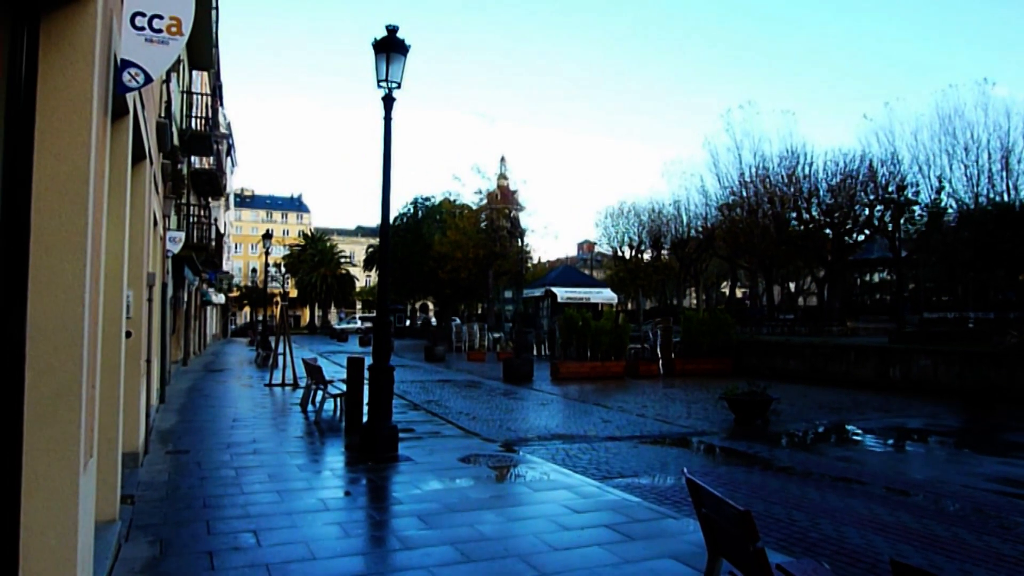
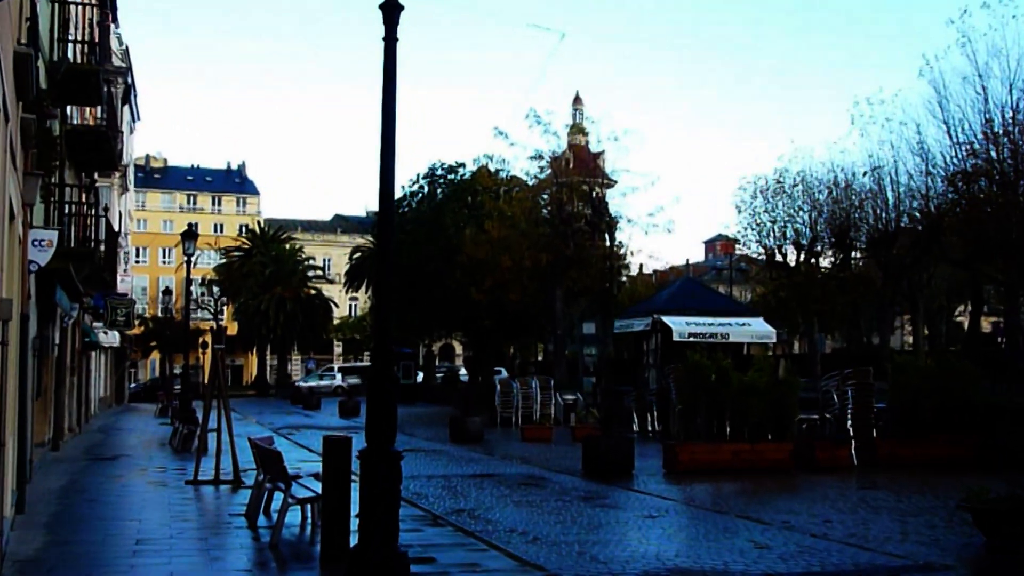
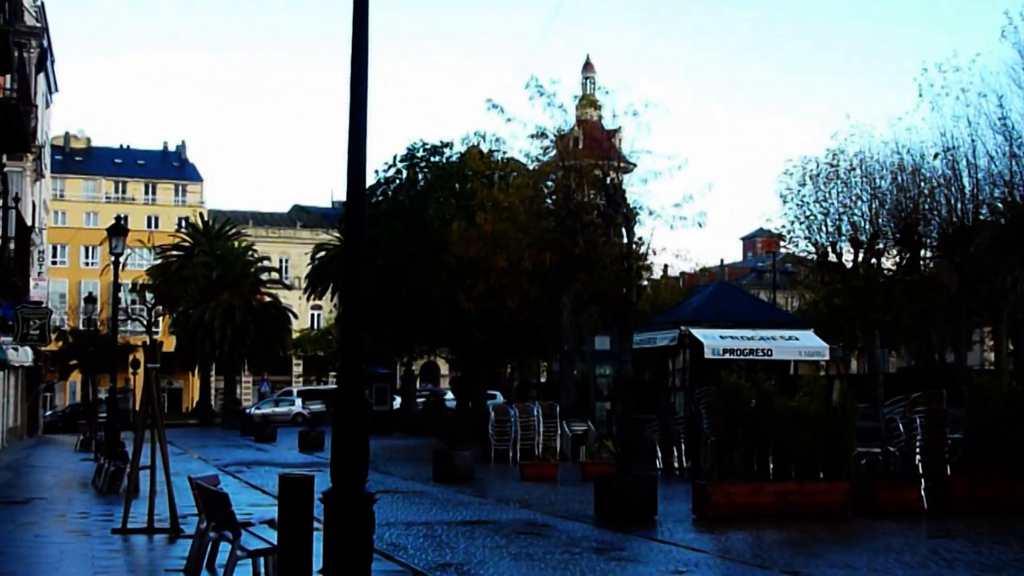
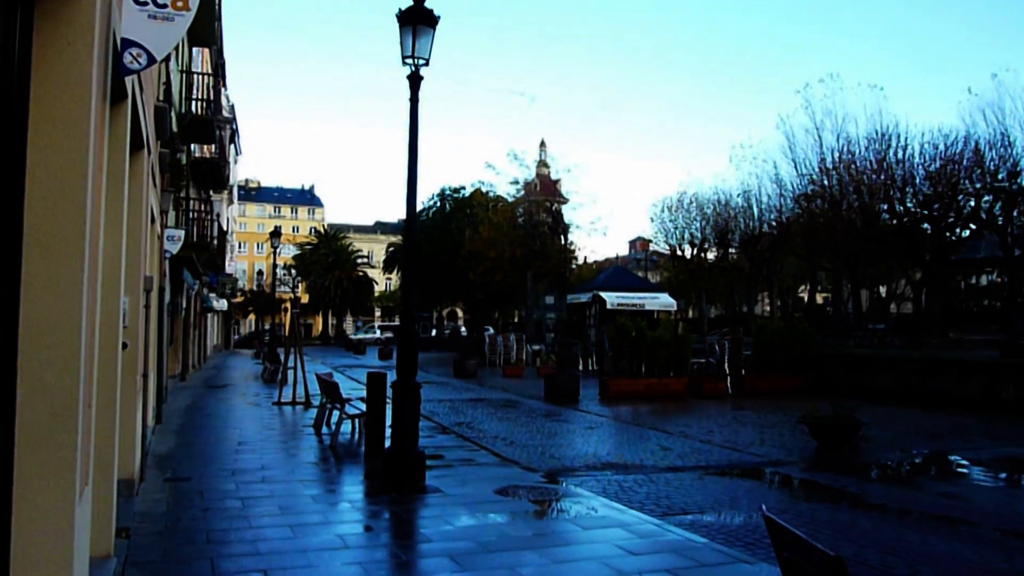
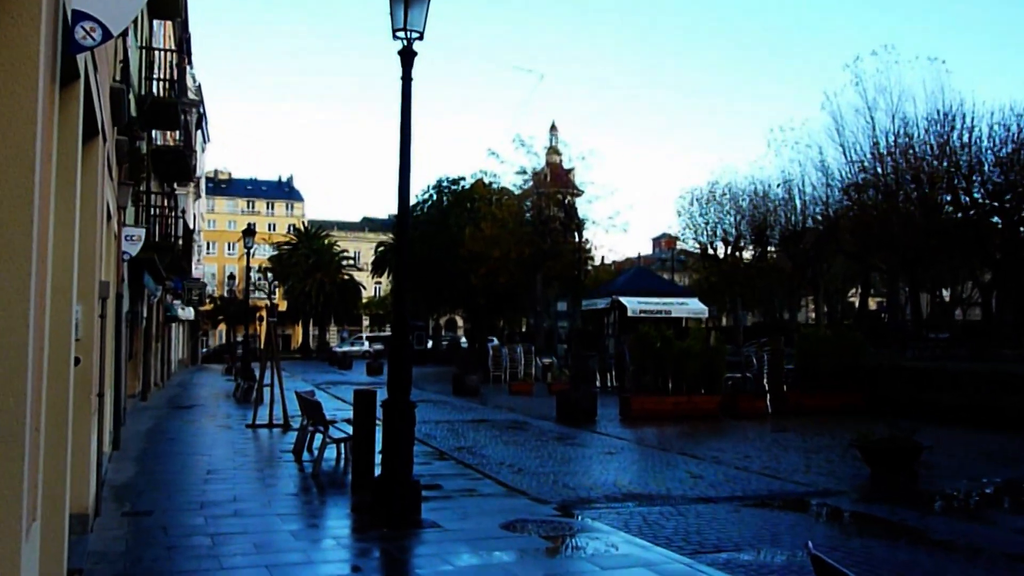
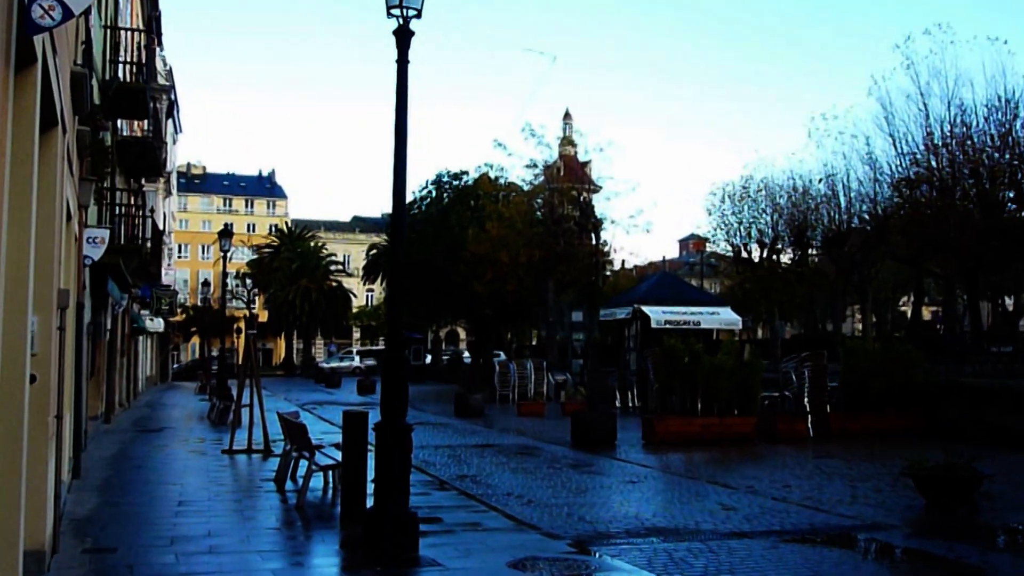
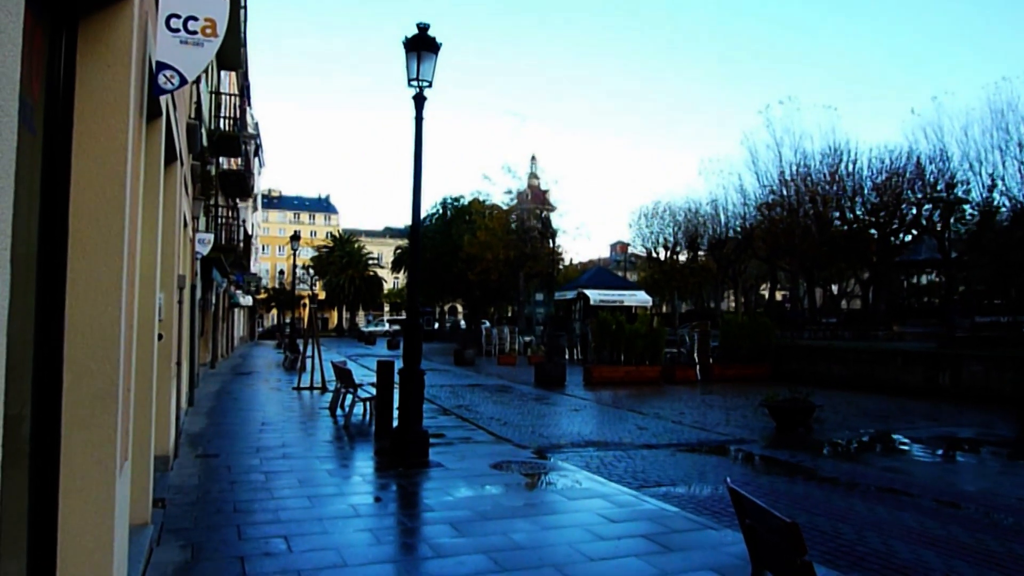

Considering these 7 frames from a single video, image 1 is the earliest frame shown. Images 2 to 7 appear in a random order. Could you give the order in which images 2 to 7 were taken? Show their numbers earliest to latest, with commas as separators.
7, 4, 5, 6, 2, 3
